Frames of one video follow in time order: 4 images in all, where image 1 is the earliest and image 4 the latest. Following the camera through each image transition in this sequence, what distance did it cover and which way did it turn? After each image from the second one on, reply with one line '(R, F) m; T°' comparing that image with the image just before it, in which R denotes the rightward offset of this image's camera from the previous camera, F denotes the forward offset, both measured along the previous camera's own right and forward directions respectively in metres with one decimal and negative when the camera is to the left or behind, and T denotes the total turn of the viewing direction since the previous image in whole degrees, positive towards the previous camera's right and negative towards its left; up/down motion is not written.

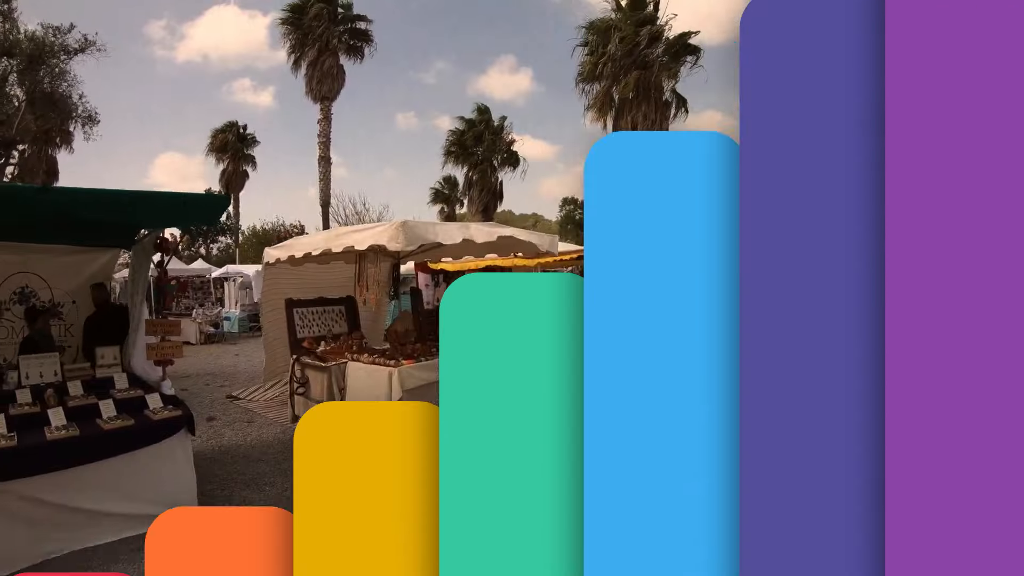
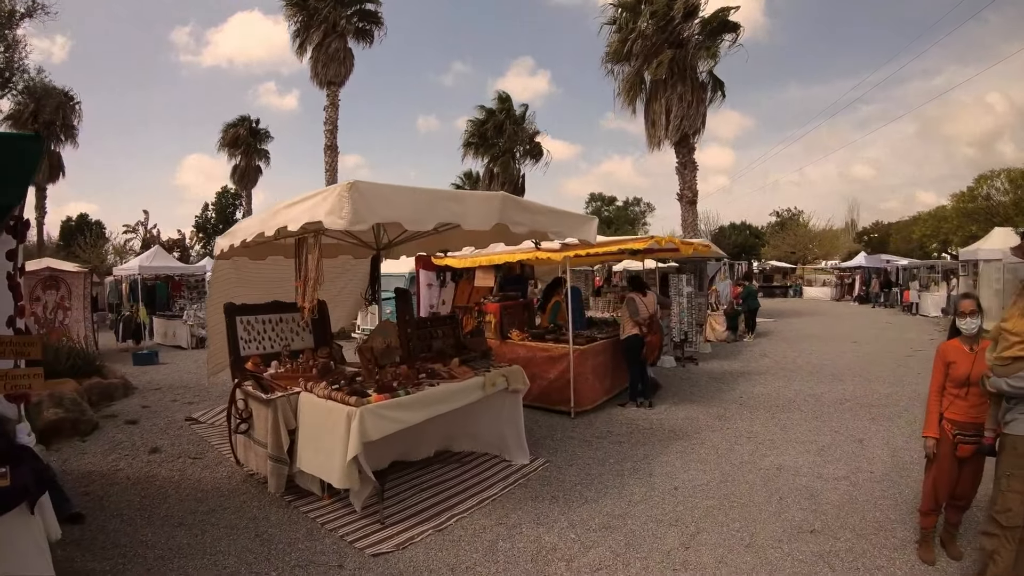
(0.0, +1.5) m; -2°
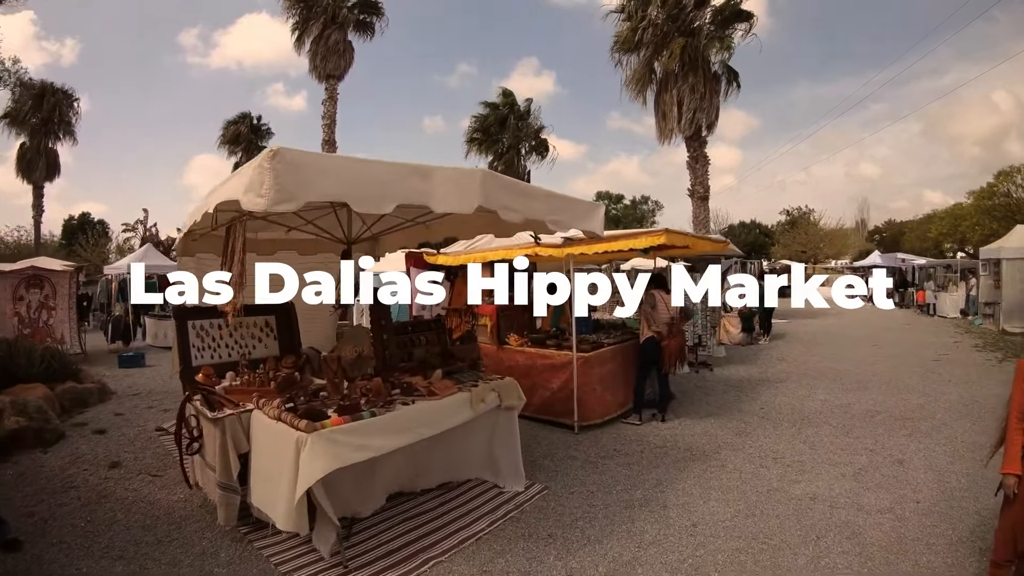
(+0.1, +0.6) m; -1°
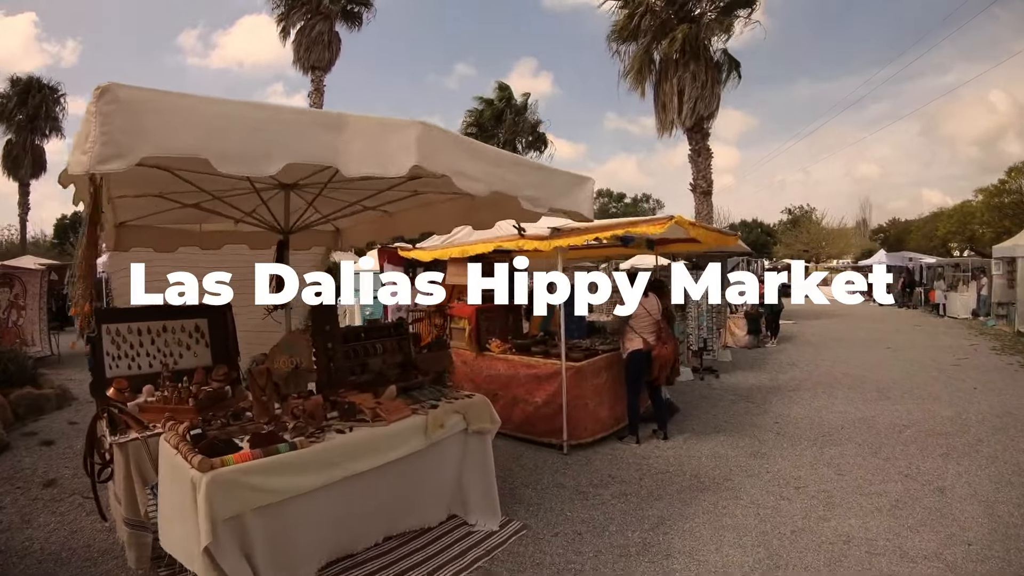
(+0.2, +0.6) m; 0°
